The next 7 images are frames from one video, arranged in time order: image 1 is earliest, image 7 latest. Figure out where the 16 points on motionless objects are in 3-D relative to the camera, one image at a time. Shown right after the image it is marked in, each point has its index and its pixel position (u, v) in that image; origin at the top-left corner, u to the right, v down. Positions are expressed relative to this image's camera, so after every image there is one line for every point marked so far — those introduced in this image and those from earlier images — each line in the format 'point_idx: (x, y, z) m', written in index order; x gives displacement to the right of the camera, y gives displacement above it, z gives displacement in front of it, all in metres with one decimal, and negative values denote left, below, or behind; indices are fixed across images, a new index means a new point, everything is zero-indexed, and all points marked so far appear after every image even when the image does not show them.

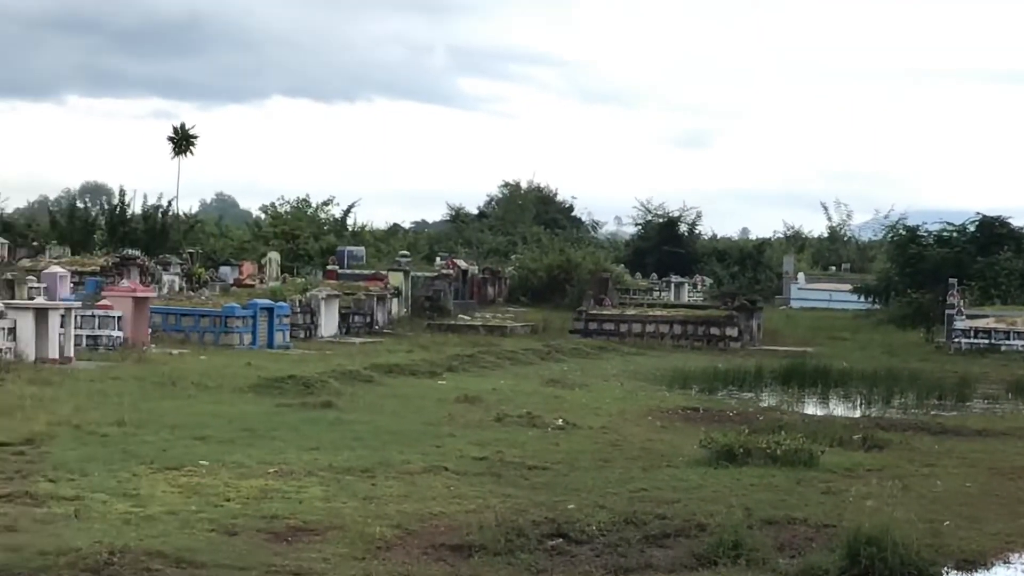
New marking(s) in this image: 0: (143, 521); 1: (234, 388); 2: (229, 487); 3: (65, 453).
0: (-3.0, -1.8, +10.4) m
1: (-4.2, -1.5, +19.3) m
2: (-2.8, -1.8, +12.3) m
3: (-4.6, -1.7, +13.3) m
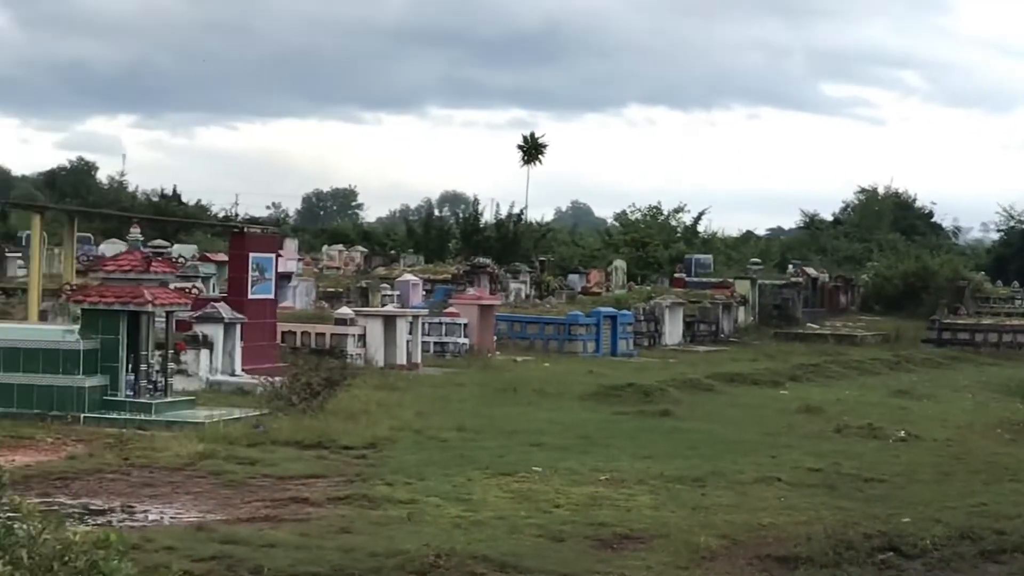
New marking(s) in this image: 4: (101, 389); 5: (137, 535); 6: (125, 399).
0: (-0.4, -1.9, +10.8) m
1: (+0.8, -1.6, +19.7) m
2: (+0.3, -1.9, +12.5) m
3: (-1.1, -1.8, +14.0) m
4: (-4.8, -1.2, +15.0) m
5: (-2.8, -1.9, +9.5) m
6: (-4.5, -1.3, +15.0) m
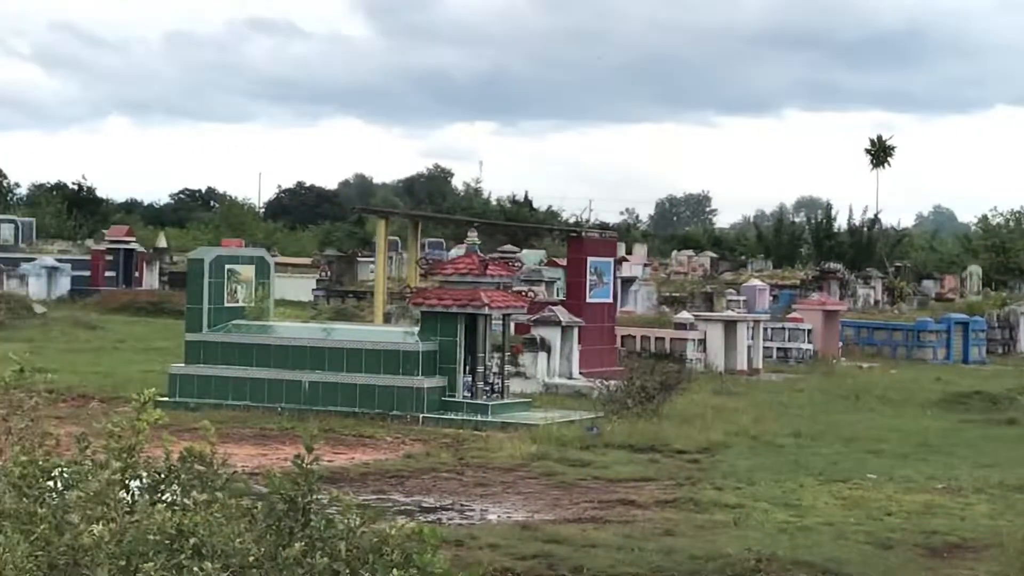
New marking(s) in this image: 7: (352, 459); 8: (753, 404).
0: (+2.3, -1.9, +10.4) m
1: (+5.8, -1.6, +18.6) m
2: (+3.4, -1.9, +11.8) m
3: (+2.4, -1.8, +13.6) m
4: (-0.9, -1.2, +15.6) m
5: (-0.4, -1.9, +9.7) m
6: (-0.6, -1.4, +15.5) m
7: (-1.7, -1.8, +13.3) m
8: (+3.2, -1.6, +17.4) m
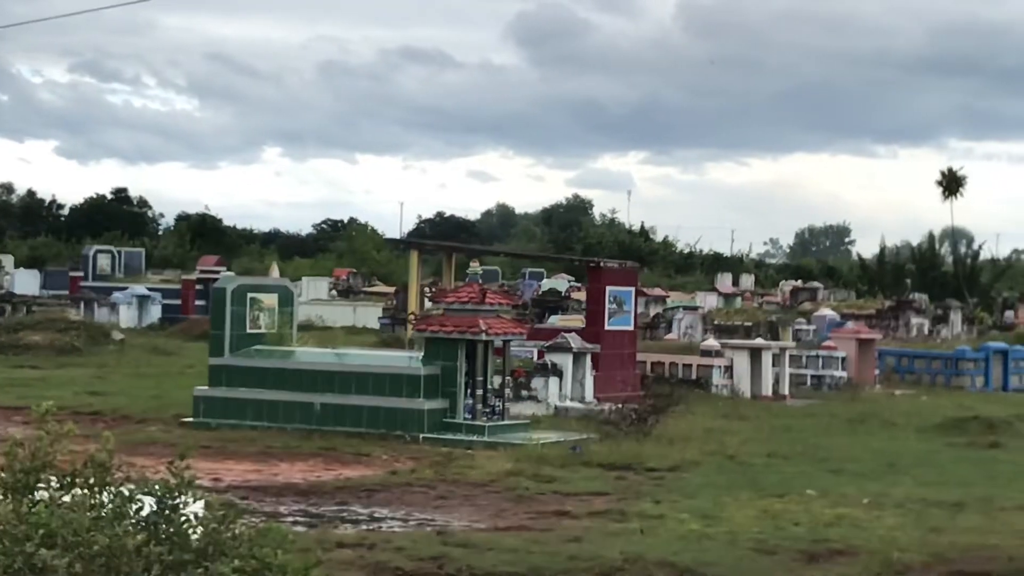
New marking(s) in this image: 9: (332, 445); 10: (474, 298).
0: (+1.6, -2.1, +11.1) m
1: (+6.0, -2.0, +18.9) m
2: (+2.9, -2.1, +12.4) m
3: (+2.1, -2.1, +14.4) m
4: (-0.9, -1.6, +16.7) m
5: (-1.1, -2.1, +10.8) m
6: (-0.6, -1.7, +16.6) m
7: (-2.0, -2.1, +14.5) m
8: (+3.4, -2.0, +18.0) m
9: (-2.3, -2.0, +16.2) m
10: (-0.5, -0.1, +17.1) m
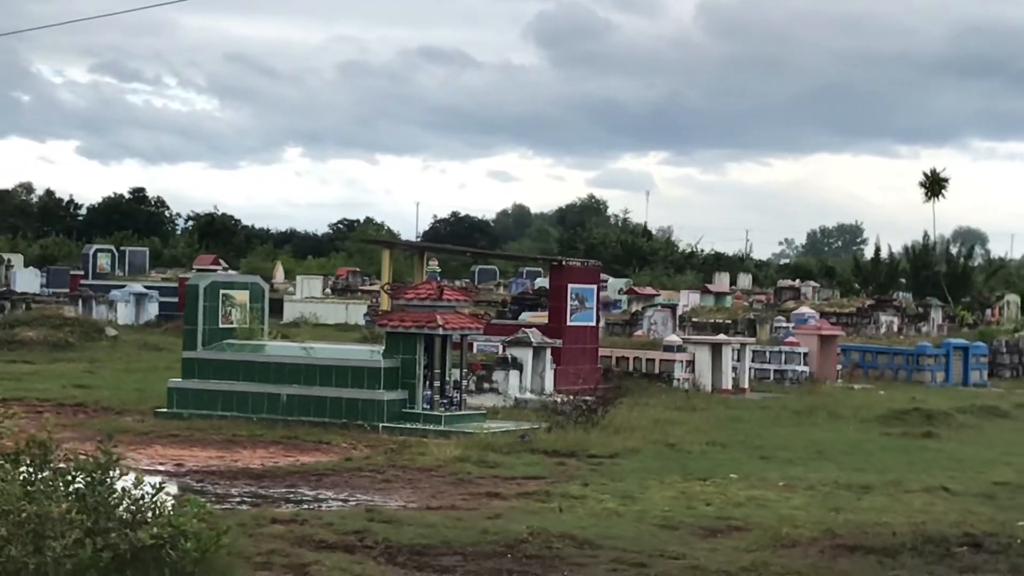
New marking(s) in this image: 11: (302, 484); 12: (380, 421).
0: (+0.9, -2.1, +12.0) m
1: (+5.5, -2.0, +19.7) m
2: (+2.2, -2.1, +13.3) m
3: (+1.5, -2.1, +15.2) m
4: (-1.5, -1.6, +17.6) m
5: (-1.8, -2.1, +11.7) m
6: (-1.3, -1.7, +17.5) m
7: (-2.6, -2.1, +15.4) m
8: (+2.8, -1.9, +18.9) m
9: (-2.9, -1.9, +17.1) m
10: (-1.1, -0.1, +17.9) m
11: (-2.3, -2.1, +14.0) m
12: (-1.8, -1.8, +17.3) m
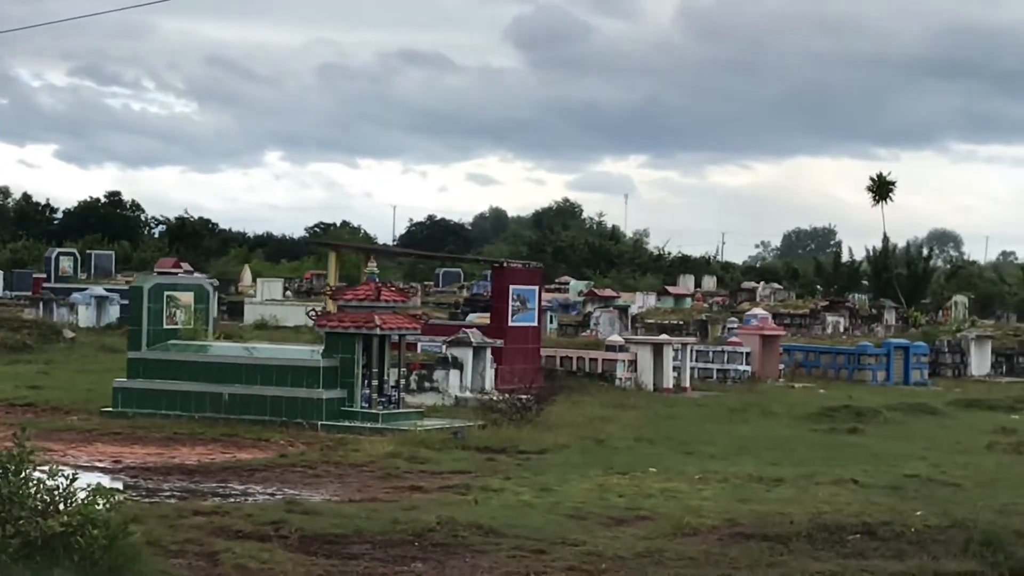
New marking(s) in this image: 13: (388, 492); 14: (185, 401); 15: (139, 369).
0: (+0.1, -2.1, +12.5) m
1: (+4.5, -2.0, +20.3) m
2: (+1.4, -2.1, +13.7) m
3: (+0.6, -2.1, +15.7) m
4: (-2.4, -1.6, +18.0) m
5: (-2.6, -2.1, +12.1) m
6: (-2.1, -1.7, +17.9) m
7: (-3.5, -2.1, +15.8) m
8: (+1.8, -1.9, +19.3) m
9: (-3.8, -1.9, +17.5) m
10: (-2.0, -0.1, +18.4) m
11: (-3.1, -2.1, +14.4) m
12: (-2.7, -1.8, +17.8) m
13: (-1.3, -2.1, +13.4) m
14: (-4.7, -1.6, +18.6) m
15: (-5.5, -1.2, +18.9) m
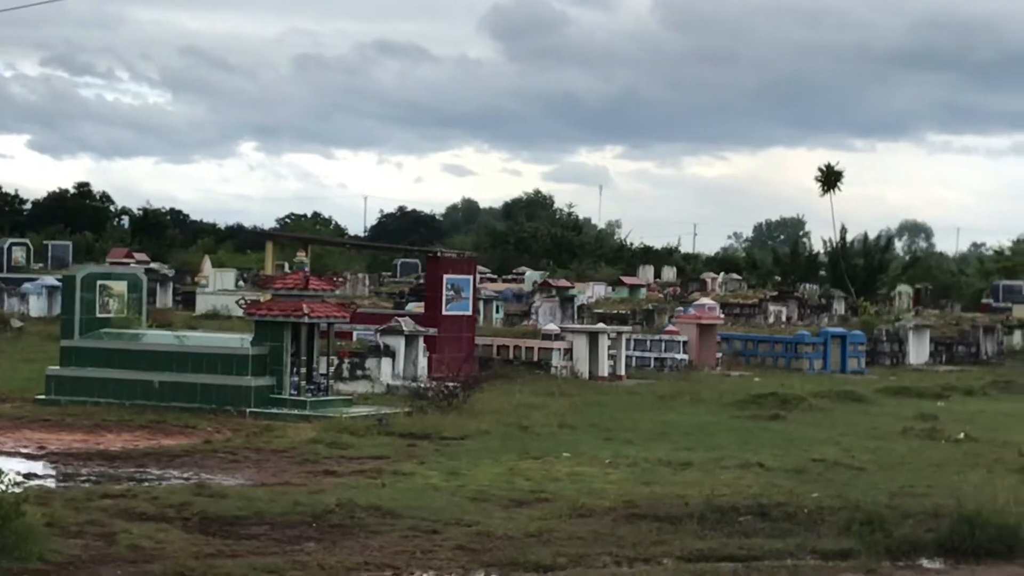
0: (-0.8, -2.0, +12.7) m
1: (+3.5, -1.8, +20.6) m
2: (+0.5, -2.0, +14.0) m
3: (-0.4, -1.9, +16.0) m
4: (-3.5, -1.4, +18.2) m
5: (-3.5, -1.9, +12.4) m
6: (-3.2, -1.5, +18.1) m
7: (-4.5, -1.9, +16.1) m
8: (+0.8, -1.8, +19.7) m
9: (-4.8, -1.8, +17.7) m
10: (-3.1, +0.1, +18.6) m
11: (-4.1, -2.0, +14.6) m
12: (-3.7, -1.7, +18.0) m
13: (-2.2, -2.0, +13.7) m
14: (-5.8, -1.5, +18.8) m
15: (-6.5, -1.0, +19.1) m
